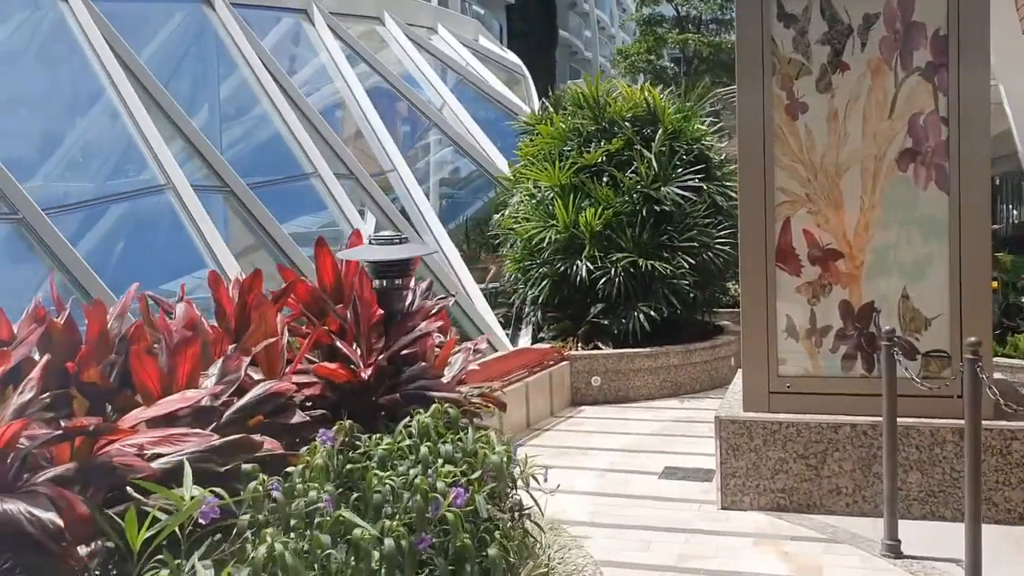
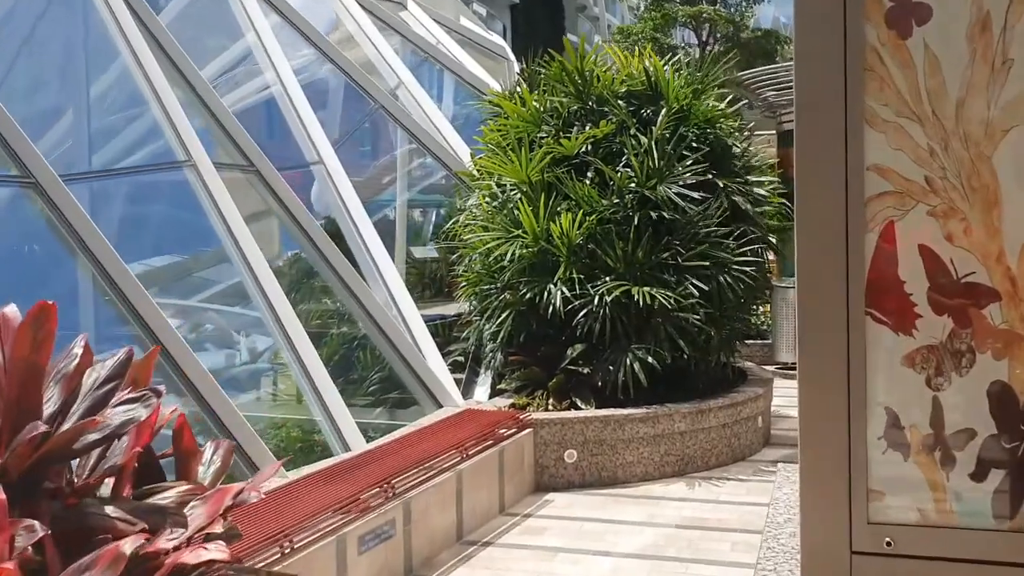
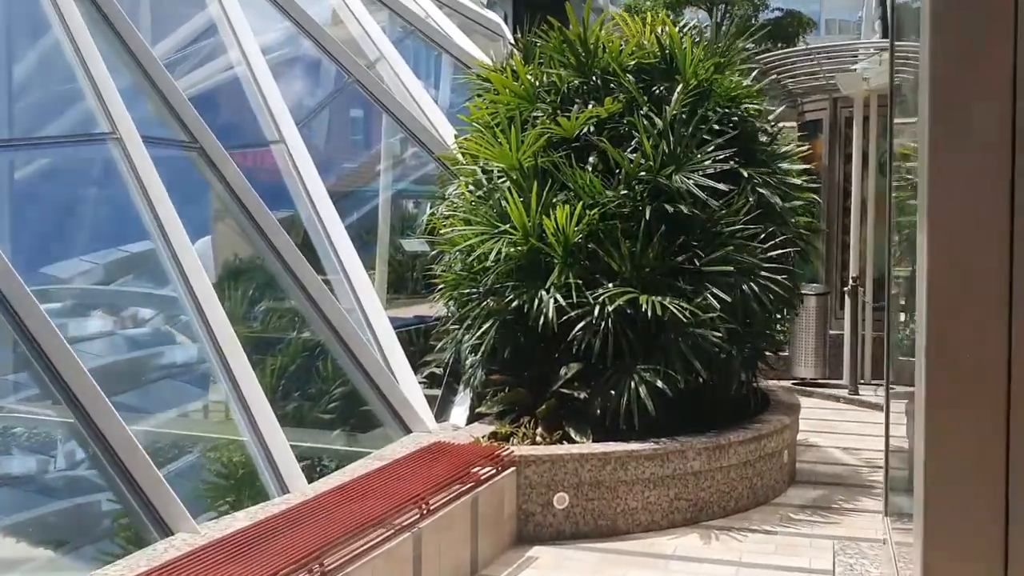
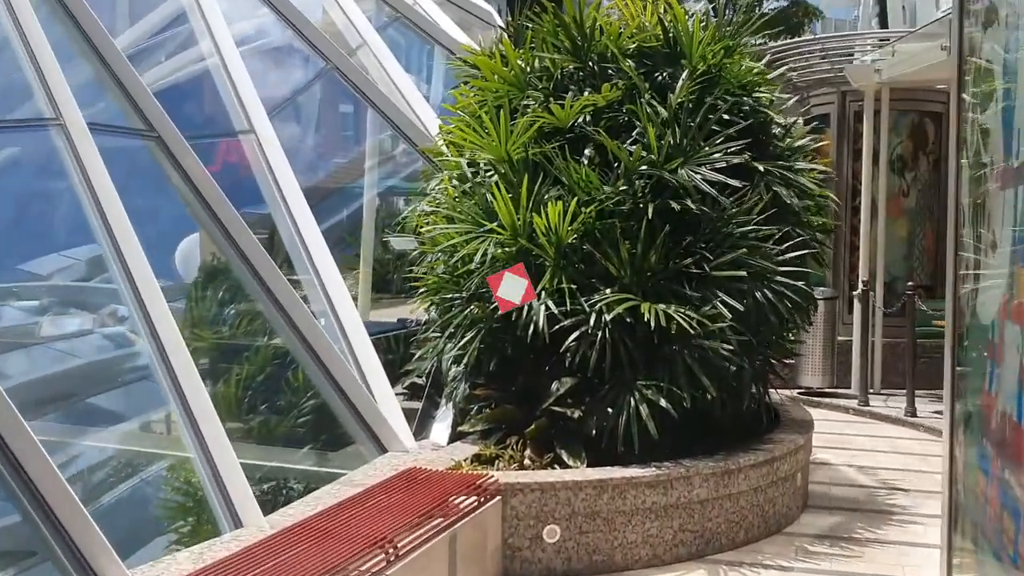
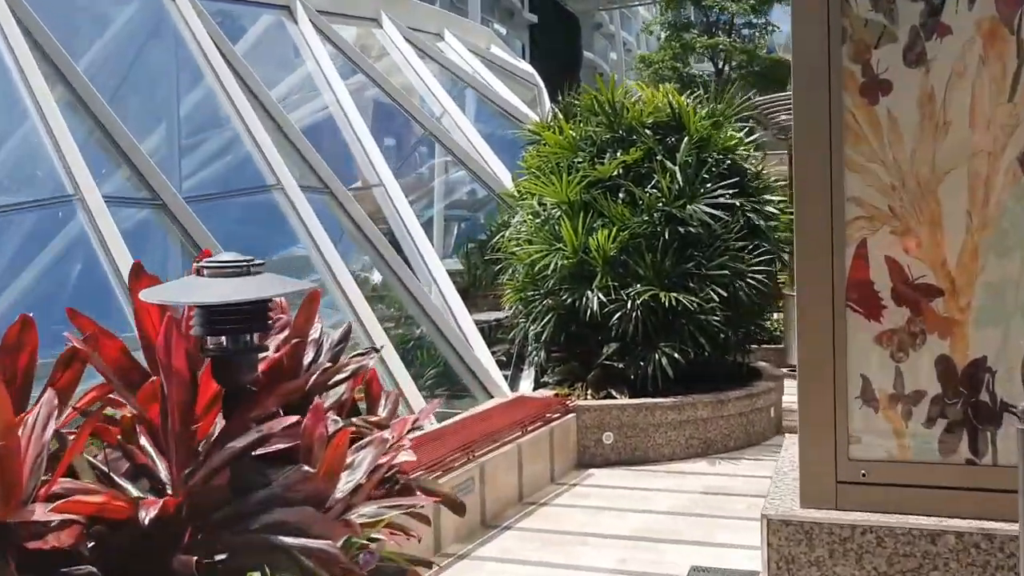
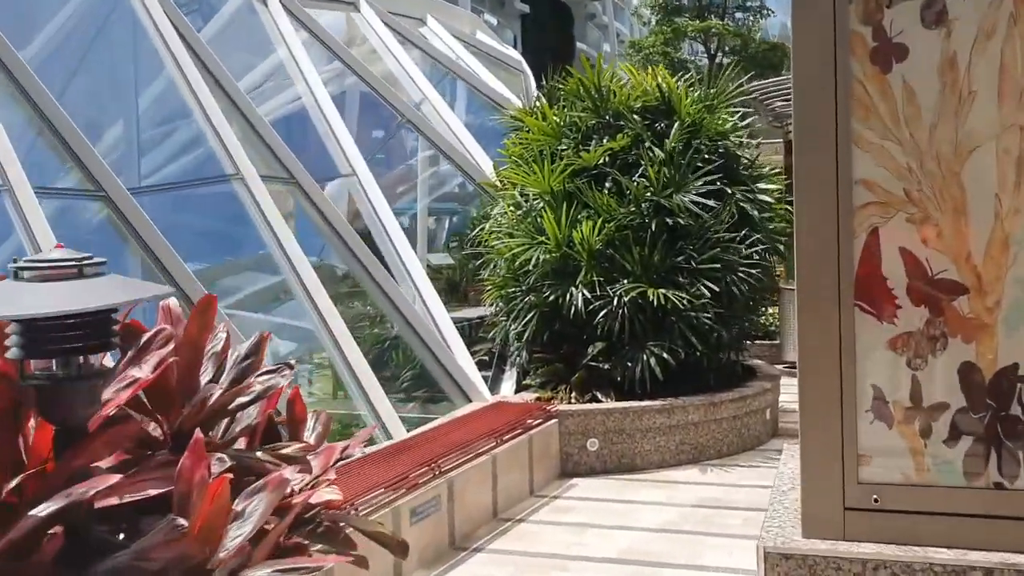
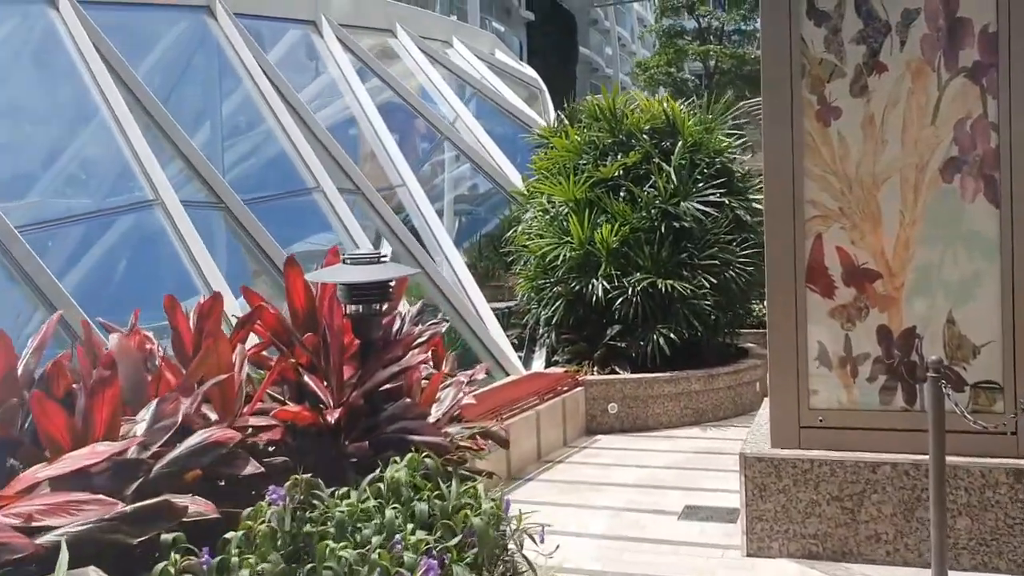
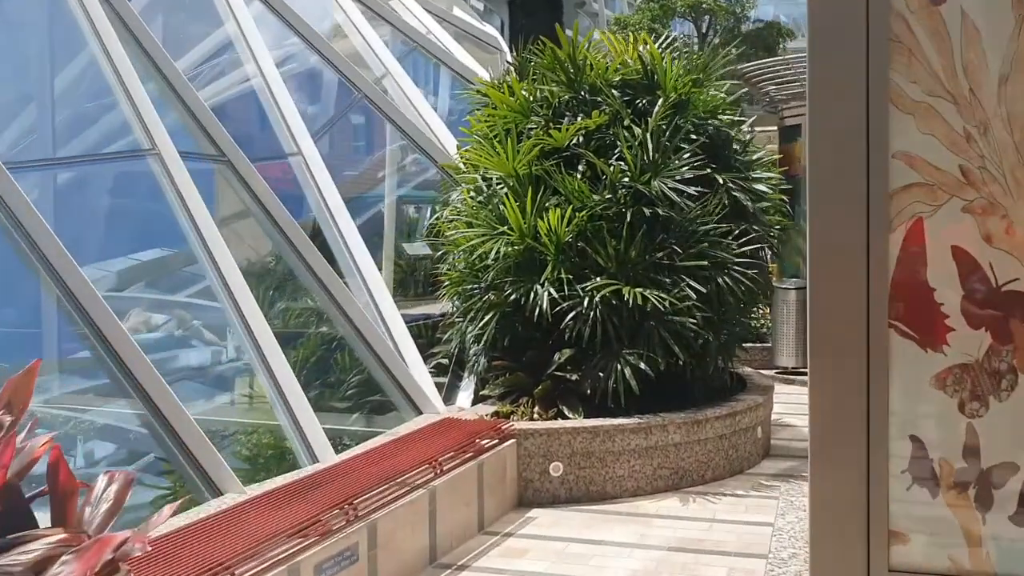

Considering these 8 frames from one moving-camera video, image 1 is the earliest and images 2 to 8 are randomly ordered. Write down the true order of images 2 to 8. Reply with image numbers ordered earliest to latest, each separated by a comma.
7, 5, 6, 2, 8, 3, 4
